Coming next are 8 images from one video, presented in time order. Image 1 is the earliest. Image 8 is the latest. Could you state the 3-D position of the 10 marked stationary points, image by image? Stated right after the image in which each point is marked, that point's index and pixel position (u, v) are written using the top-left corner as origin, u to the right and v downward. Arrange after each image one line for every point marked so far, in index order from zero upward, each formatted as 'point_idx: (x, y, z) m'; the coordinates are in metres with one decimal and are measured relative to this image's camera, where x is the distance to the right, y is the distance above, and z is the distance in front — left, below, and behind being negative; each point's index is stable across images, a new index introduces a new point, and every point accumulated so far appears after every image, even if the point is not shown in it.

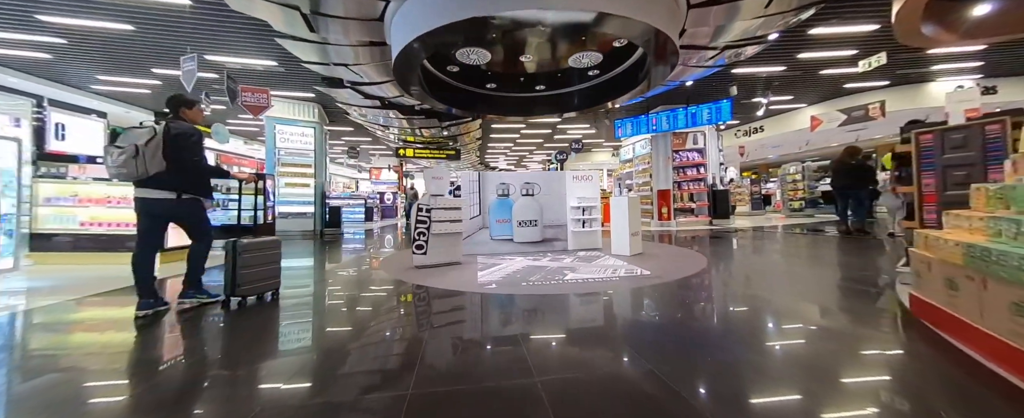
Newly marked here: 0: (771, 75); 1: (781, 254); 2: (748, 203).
0: (+4.8, +2.5, +6.2) m
1: (+4.4, -0.7, +5.4) m
2: (+7.5, +0.1, +10.7) m
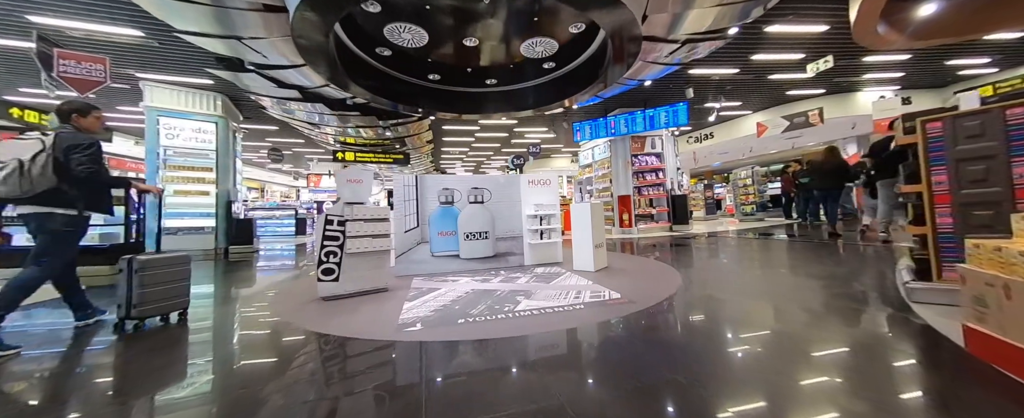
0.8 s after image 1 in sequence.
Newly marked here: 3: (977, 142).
0: (+3.9, +2.4, +6.1) m
1: (+3.7, -0.8, +5.3) m
2: (+6.2, 0.0, +10.9) m
3: (+2.3, +0.3, +1.7) m
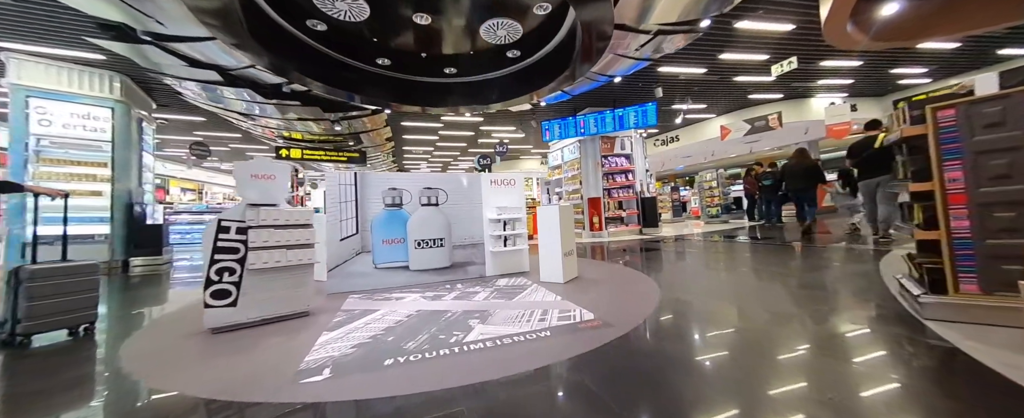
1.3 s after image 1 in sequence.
0: (+3.3, +2.4, +6.0) m
1: (+3.1, -0.8, +5.2) m
2: (+5.2, -0.1, +10.9) m
3: (+2.1, +0.3, +1.4) m
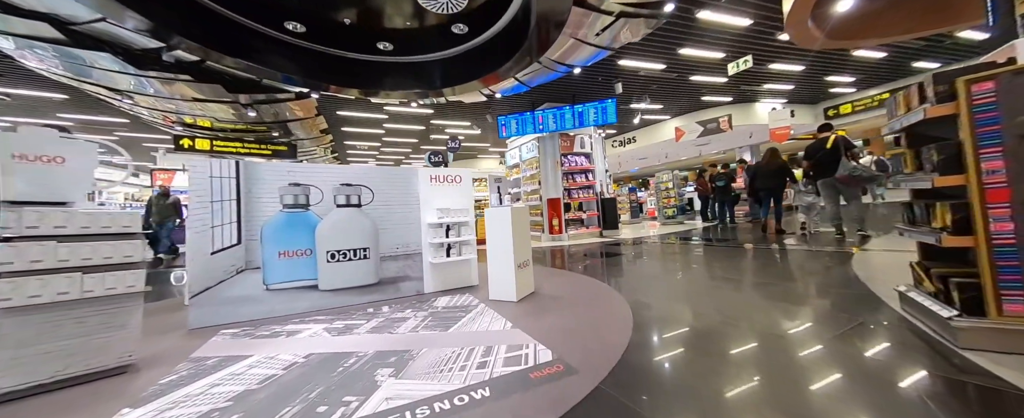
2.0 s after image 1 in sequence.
0: (+2.5, +2.4, +5.9) m
1: (+2.4, -0.8, +5.0) m
2: (+3.8, -0.1, +11.0) m
3: (+1.8, +0.3, +1.2) m
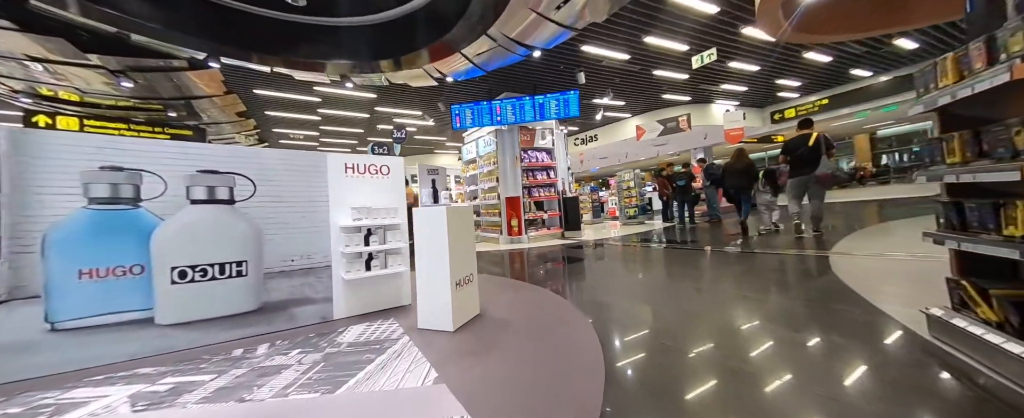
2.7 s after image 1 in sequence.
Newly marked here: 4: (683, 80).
0: (+1.7, +2.4, +5.5) m
1: (+1.8, -0.8, +4.7) m
2: (+2.5, -0.1, +10.8) m
3: (+1.6, +0.3, +0.8) m
4: (+3.5, +2.7, +6.9) m
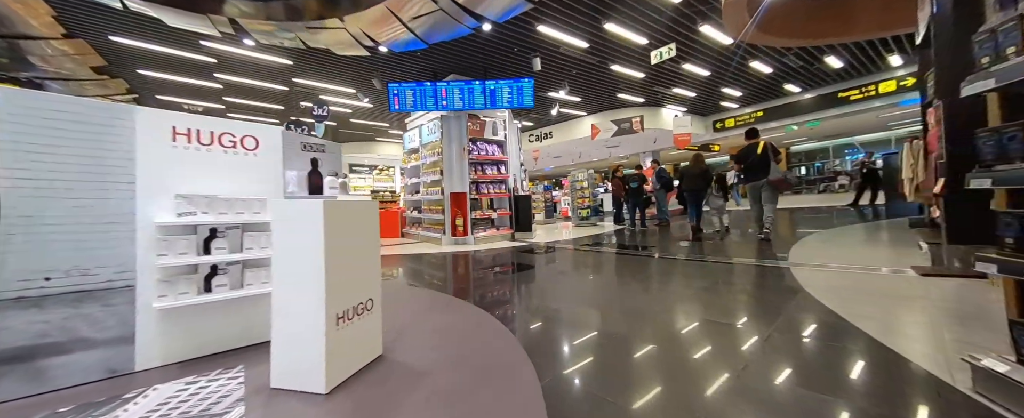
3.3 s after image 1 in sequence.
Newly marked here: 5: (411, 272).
0: (+1.0, +2.4, +5.2) m
1: (+1.0, -0.8, +4.3) m
2: (+0.9, 0.0, +10.4) m
3: (+1.4, +0.3, +0.5) m
4: (+2.6, +2.6, +6.7) m
5: (-1.3, -0.8, +4.4) m
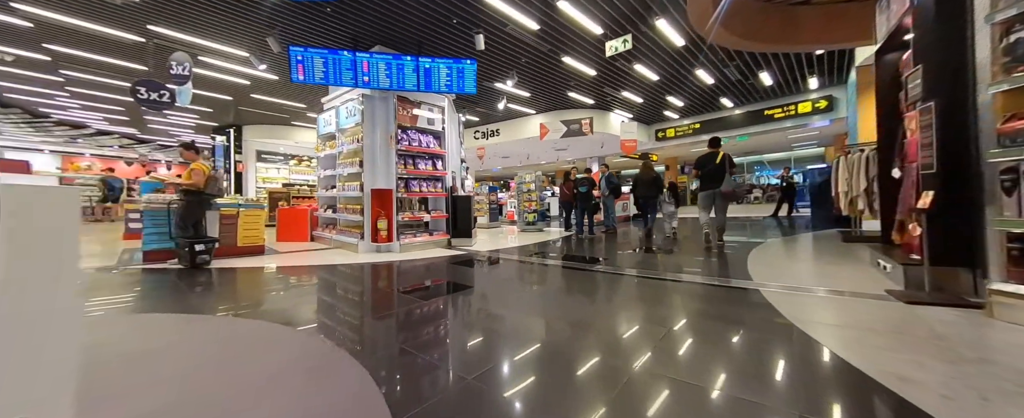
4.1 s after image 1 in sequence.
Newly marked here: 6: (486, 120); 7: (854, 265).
0: (+0.2, +2.3, +4.6) m
1: (+0.3, -0.9, +3.7) m
2: (-0.8, -0.1, +9.7) m
3: (+1.3, +0.2, 0.0) m
4: (+1.5, +2.5, +6.4) m
5: (-2.1, -0.8, +3.4) m
6: (-0.7, +2.4, +9.0) m
7: (+3.5, -0.6, +3.4) m
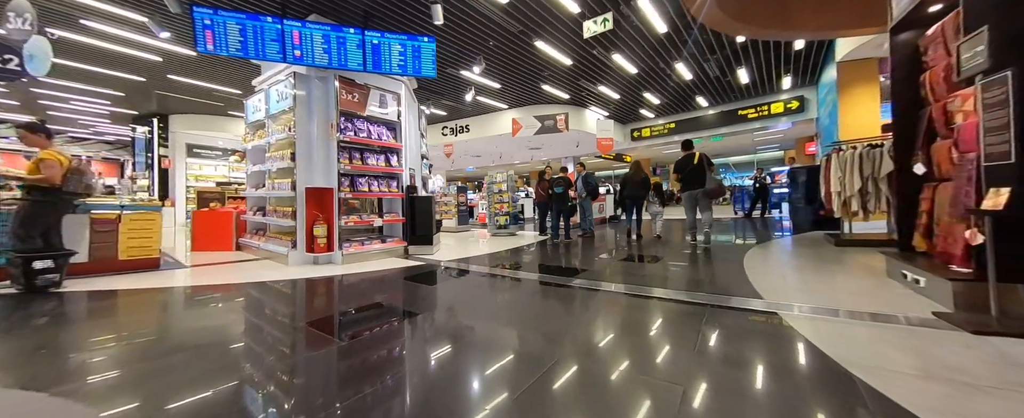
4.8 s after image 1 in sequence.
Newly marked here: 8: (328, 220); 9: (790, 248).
0: (-0.3, +2.3, +4.0) m
1: (-0.1, -0.9, +3.1) m
2: (-1.6, -0.2, +9.1) m
3: (+1.2, +0.2, -0.5) m
4: (+1.0, +2.5, +5.9) m
5: (-2.4, -0.8, +2.7) m
6: (-1.5, +2.4, +8.3) m
7: (+3.2, -0.6, +3.1) m
8: (-2.1, -0.1, +3.8) m
9: (+3.8, -0.5, +4.5) m
